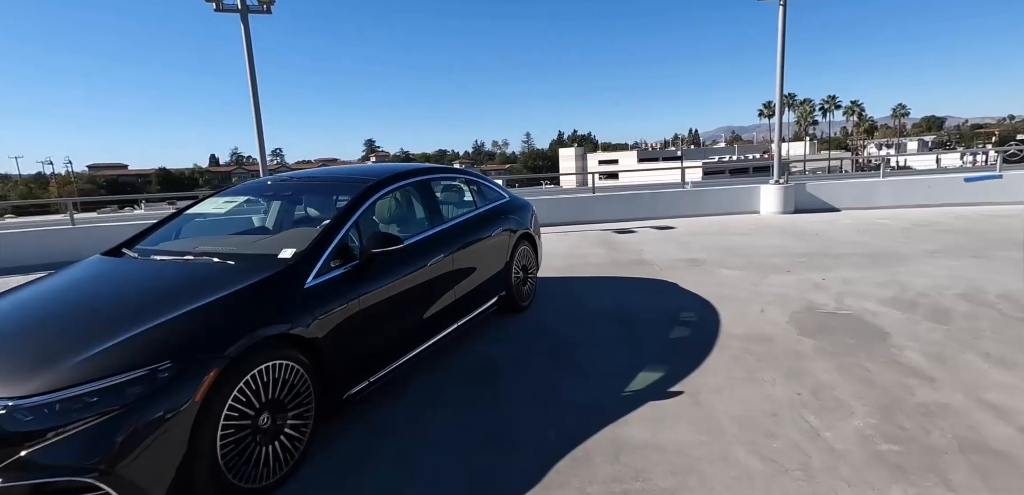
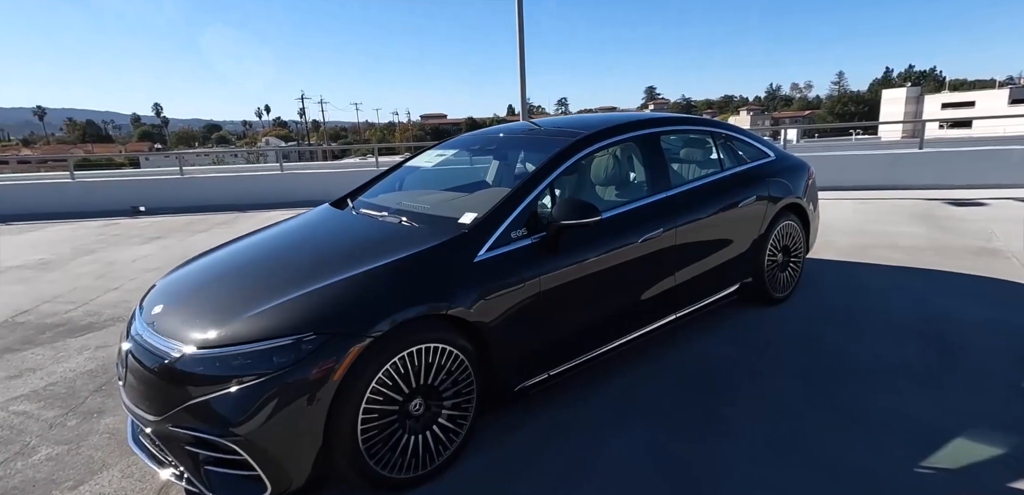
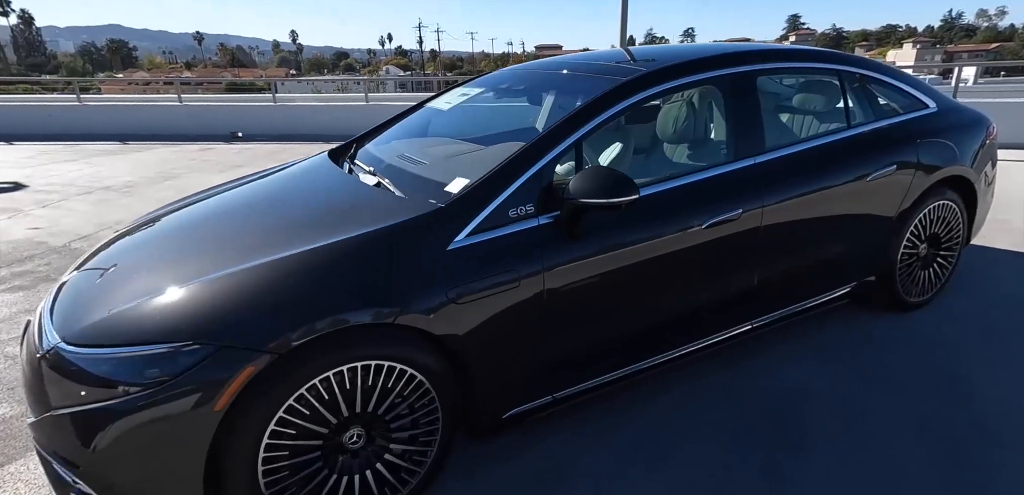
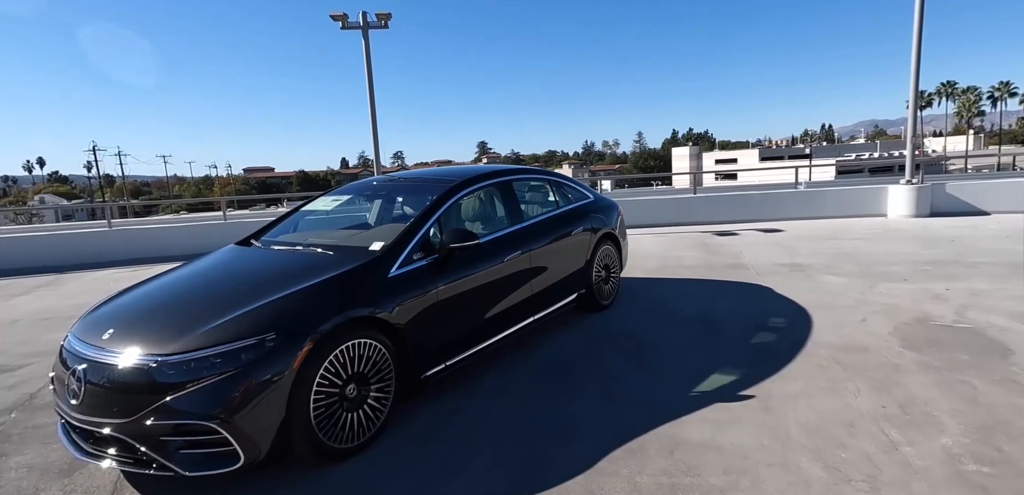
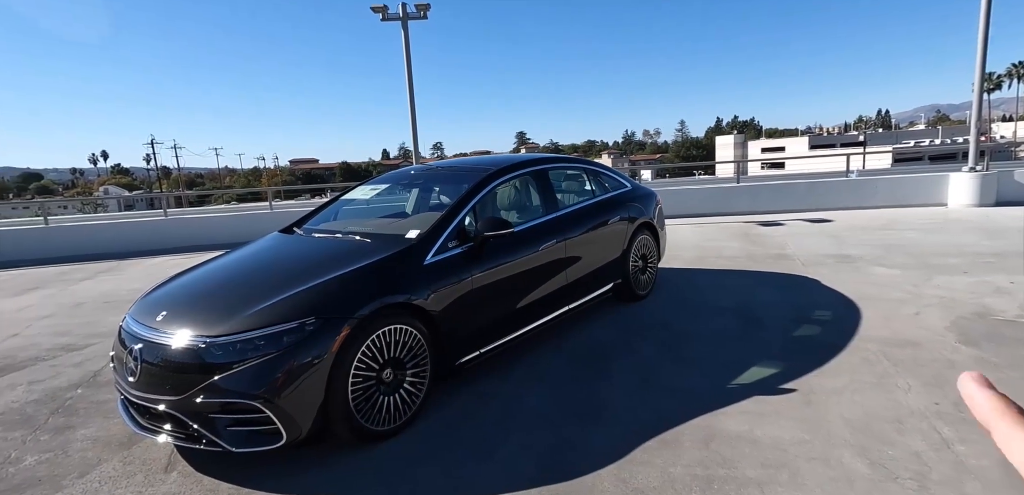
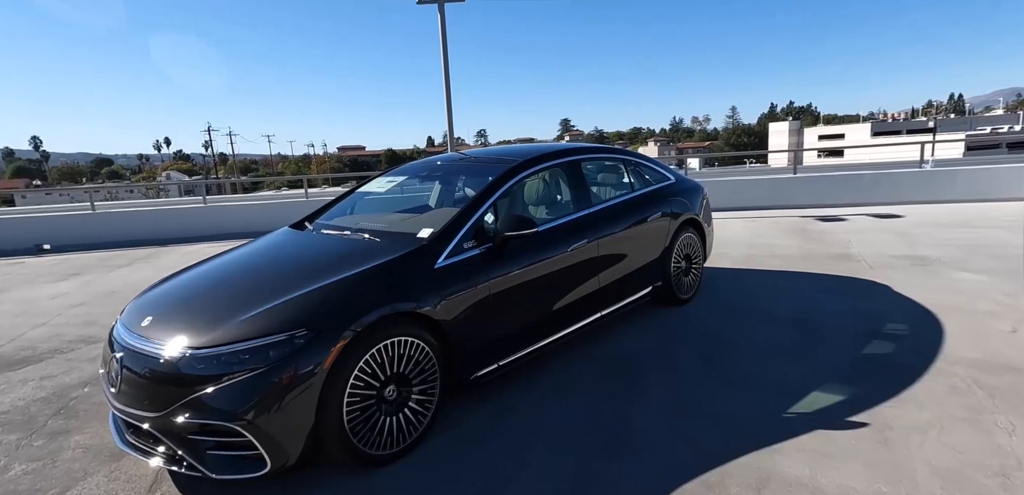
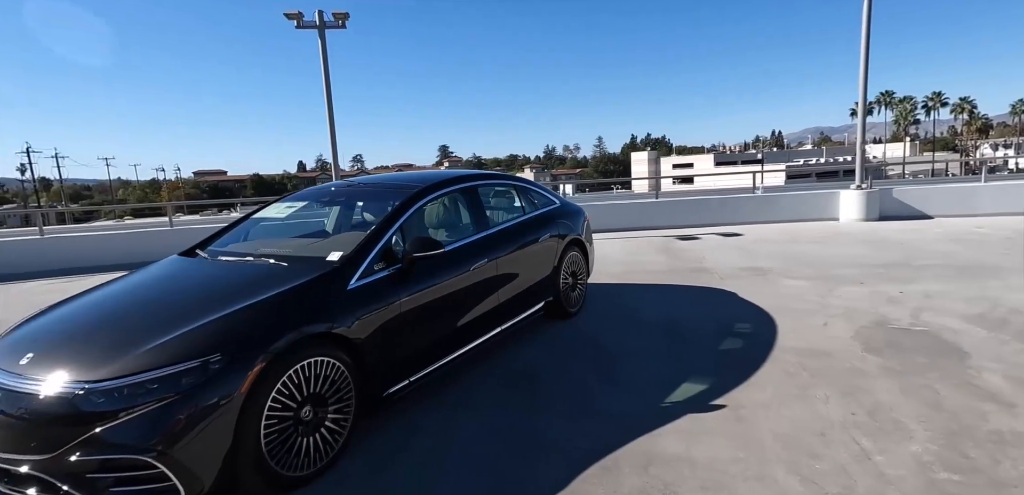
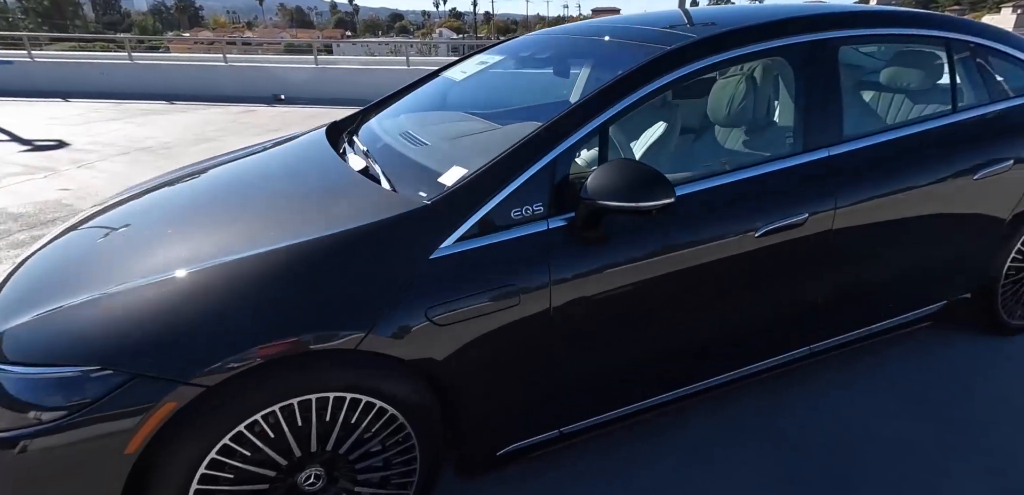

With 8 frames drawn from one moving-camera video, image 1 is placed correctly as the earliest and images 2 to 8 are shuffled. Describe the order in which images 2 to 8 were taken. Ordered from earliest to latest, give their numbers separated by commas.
7, 4, 5, 6, 2, 3, 8
